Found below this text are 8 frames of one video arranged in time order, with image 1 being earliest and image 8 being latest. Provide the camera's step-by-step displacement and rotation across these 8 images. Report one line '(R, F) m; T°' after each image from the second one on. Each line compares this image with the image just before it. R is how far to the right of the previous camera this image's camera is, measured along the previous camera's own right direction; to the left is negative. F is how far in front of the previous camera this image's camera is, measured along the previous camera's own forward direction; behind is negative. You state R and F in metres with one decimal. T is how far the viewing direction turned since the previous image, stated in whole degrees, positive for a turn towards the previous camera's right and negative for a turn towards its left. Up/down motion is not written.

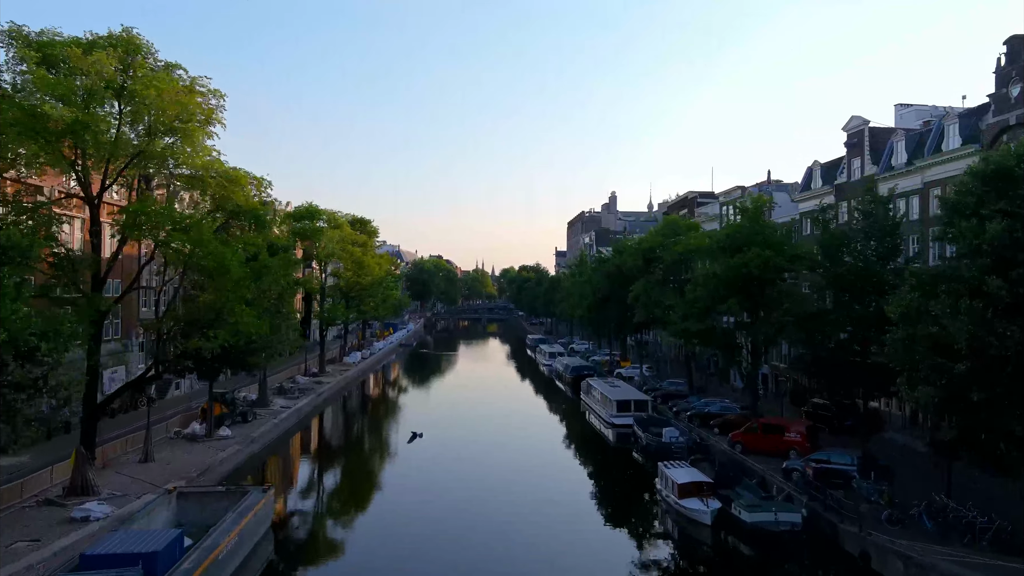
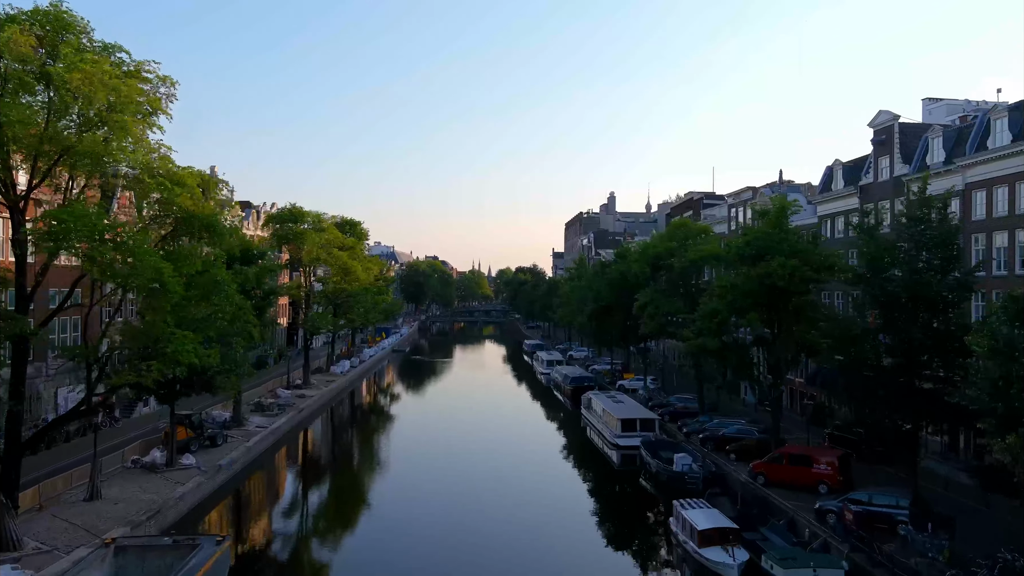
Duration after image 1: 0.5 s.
(0.0, +3.6) m; 0°
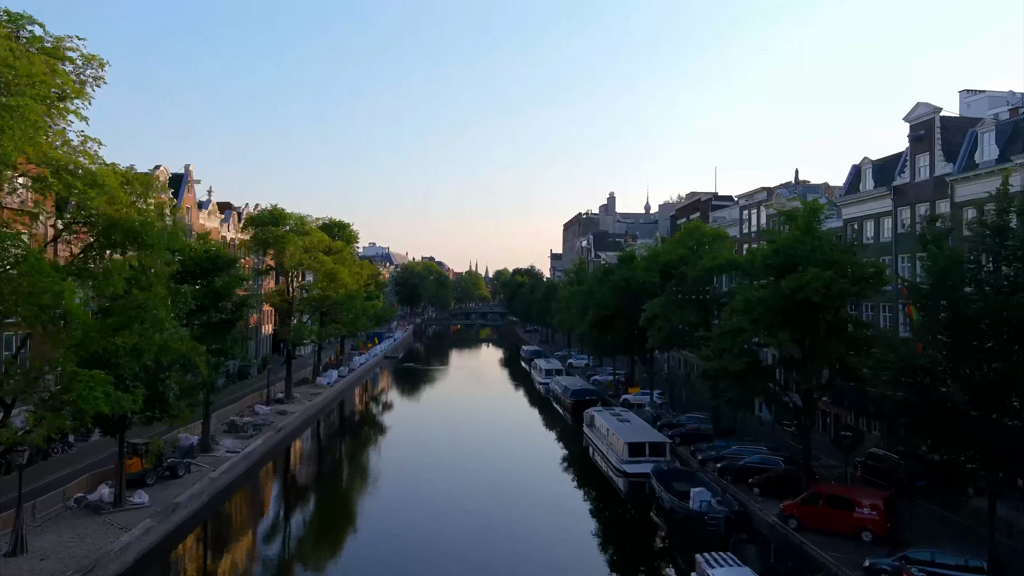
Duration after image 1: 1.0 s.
(+0.1, +3.9) m; 0°
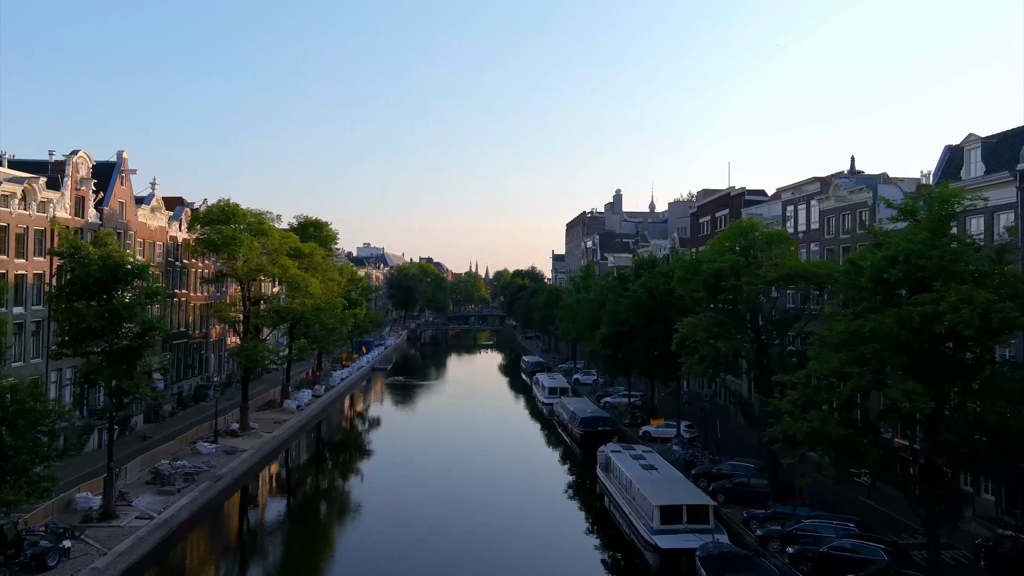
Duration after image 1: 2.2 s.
(+0.2, +9.1) m; 0°
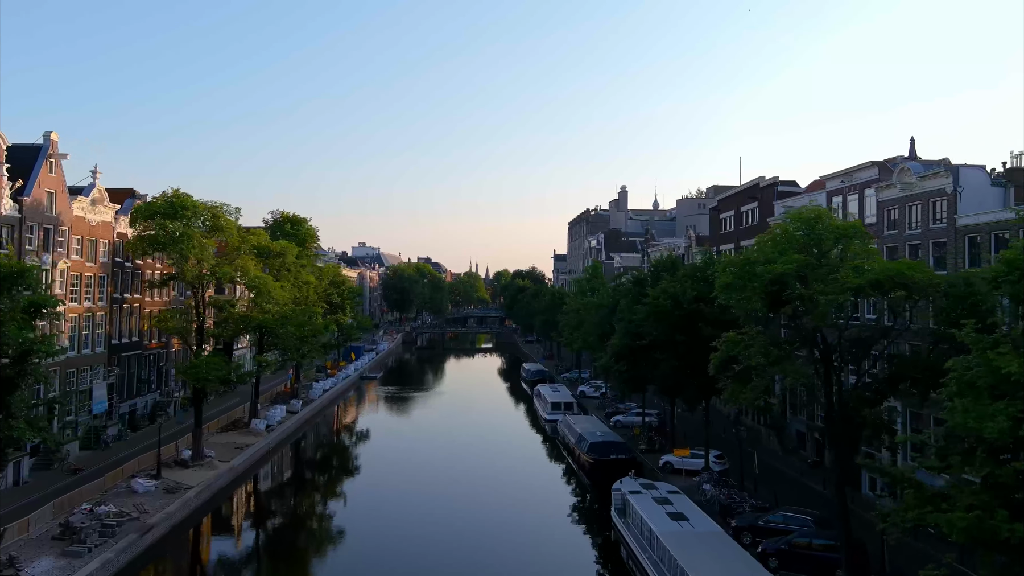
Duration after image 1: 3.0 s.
(+0.1, +6.9) m; 0°
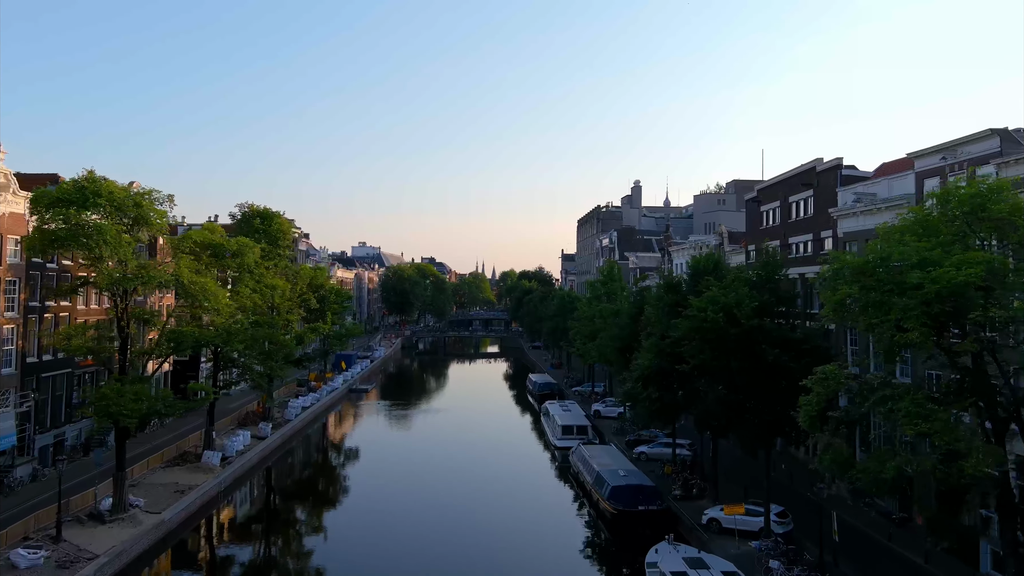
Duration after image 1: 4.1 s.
(+0.2, +8.6) m; -1°
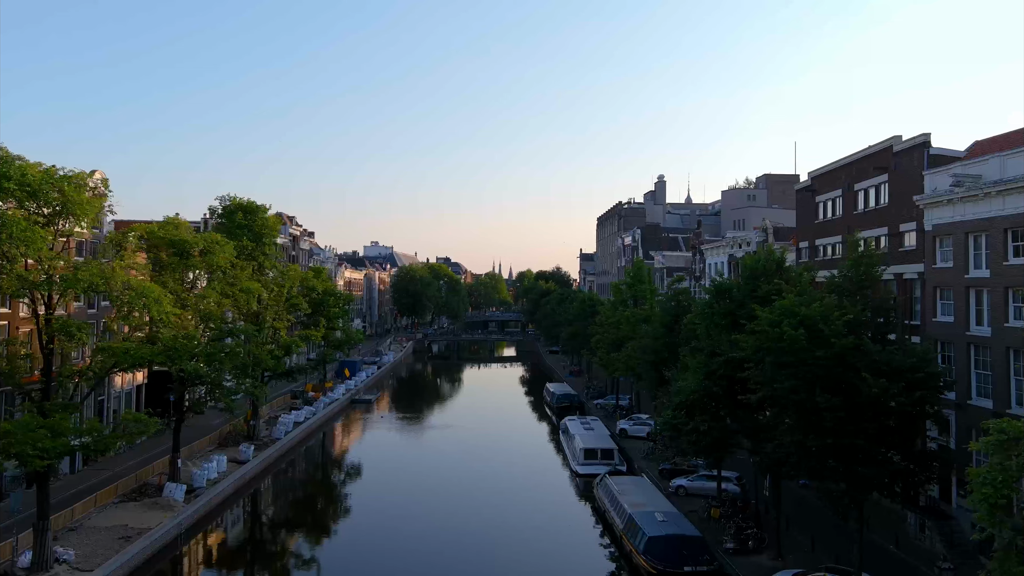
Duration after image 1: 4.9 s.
(+0.1, +6.6) m; -1°
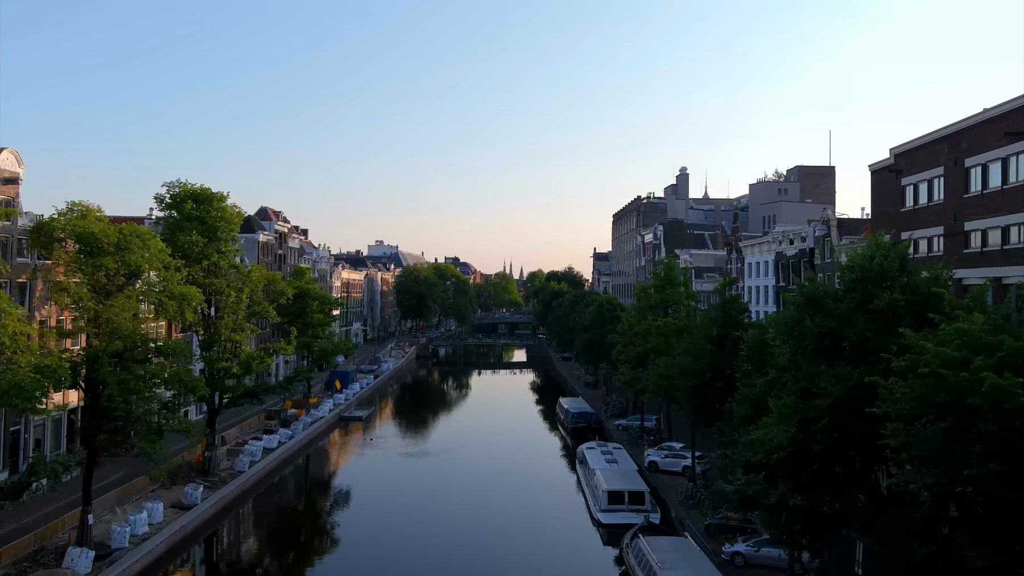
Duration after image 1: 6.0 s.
(+0.2, +8.6) m; -1°
